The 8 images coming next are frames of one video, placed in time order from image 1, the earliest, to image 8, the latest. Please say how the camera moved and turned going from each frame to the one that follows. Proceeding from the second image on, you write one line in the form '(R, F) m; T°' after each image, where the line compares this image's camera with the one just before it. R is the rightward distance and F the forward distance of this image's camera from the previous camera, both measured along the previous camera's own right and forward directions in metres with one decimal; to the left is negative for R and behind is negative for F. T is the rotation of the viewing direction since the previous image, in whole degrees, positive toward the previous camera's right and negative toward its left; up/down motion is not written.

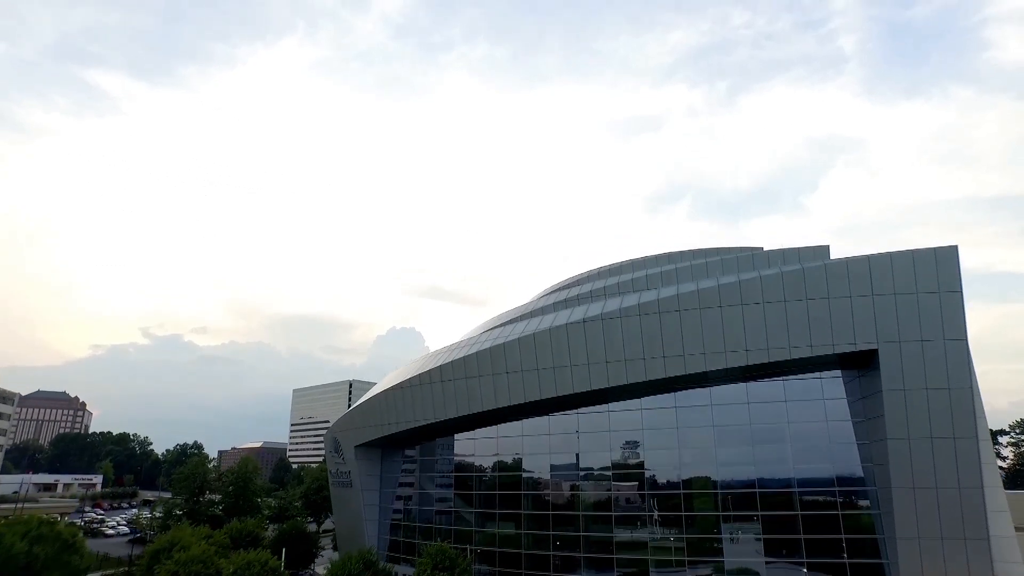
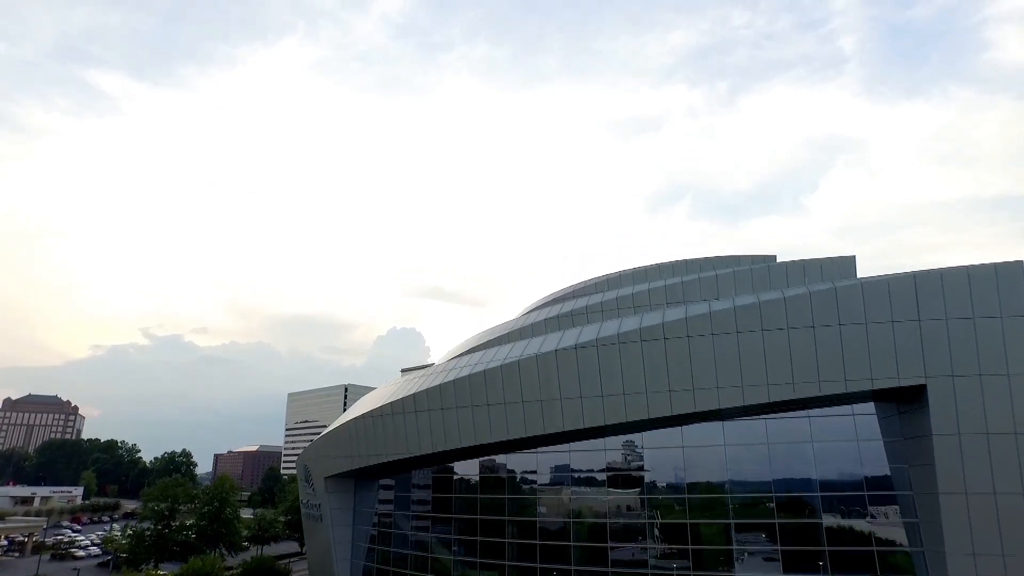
(+0.7, +3.6) m; 0°
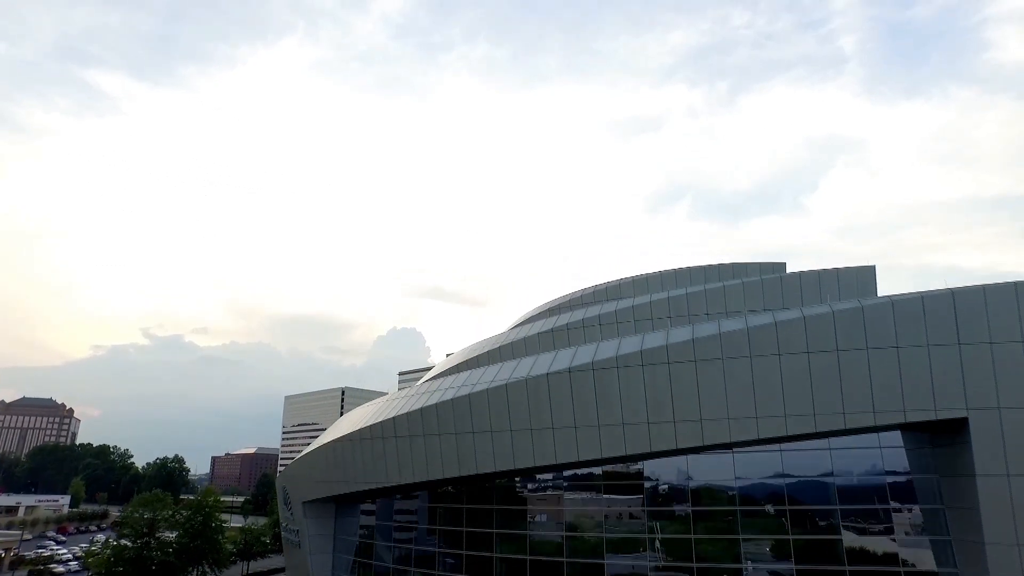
(+0.4, +2.3) m; 0°
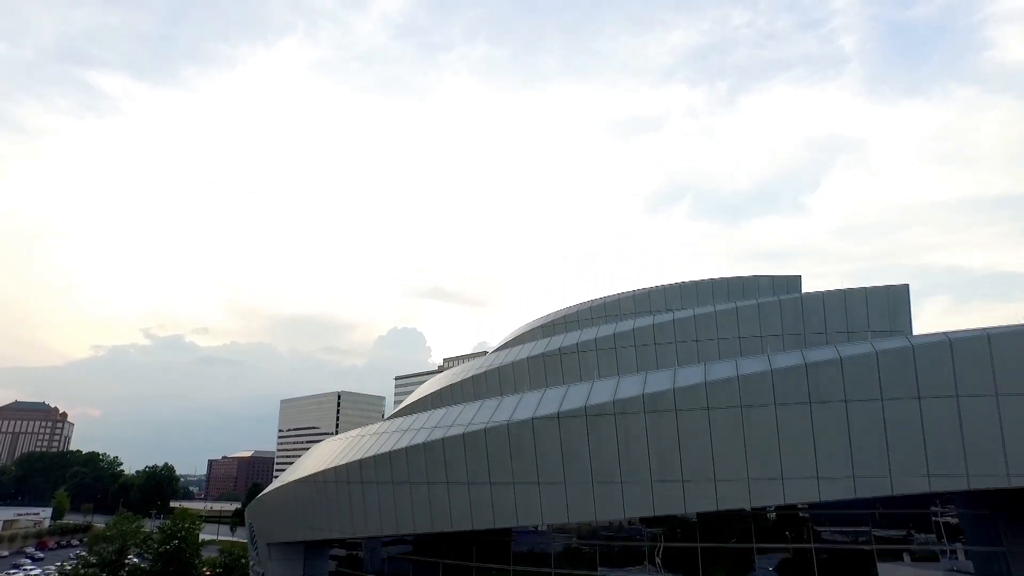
(+0.6, +3.1) m; 0°
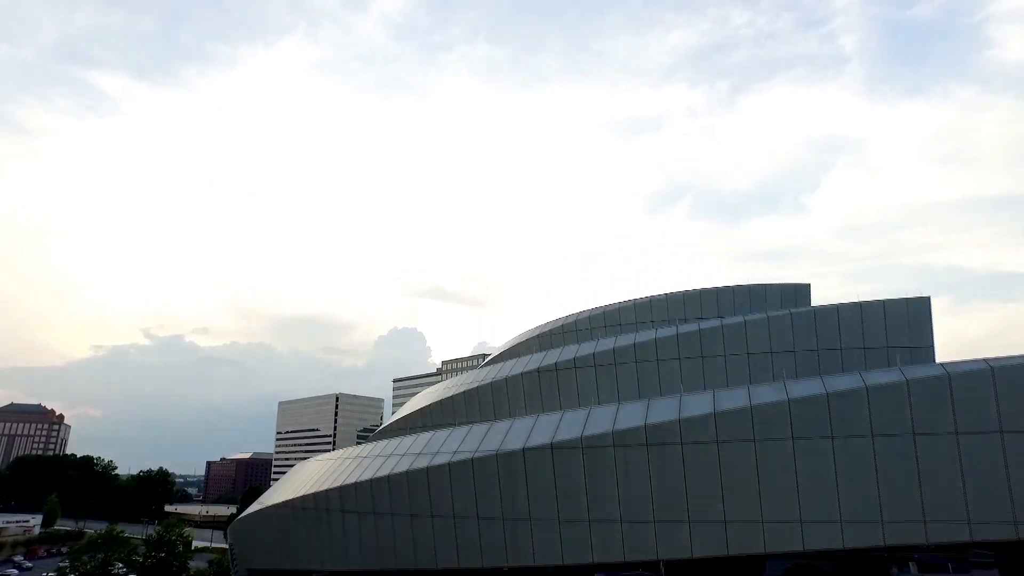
(+0.3, +1.6) m; 0°
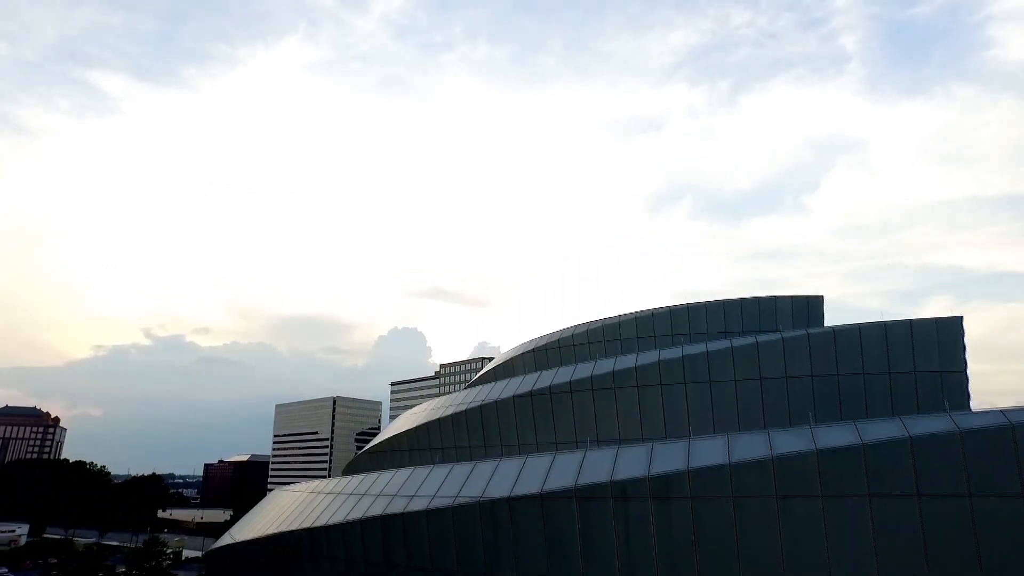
(+0.3, +2.0) m; 0°
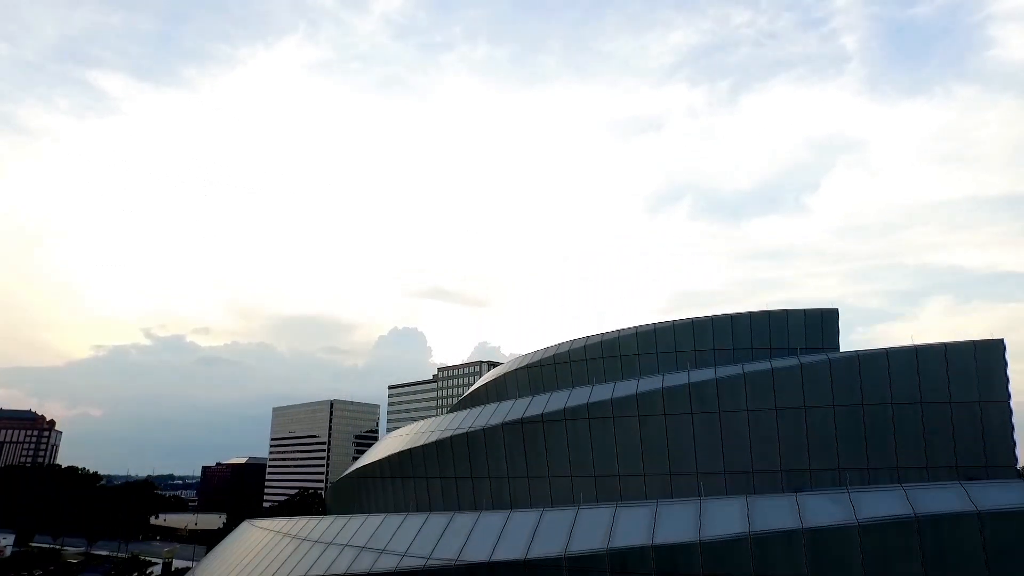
(+0.4, +2.1) m; 0°
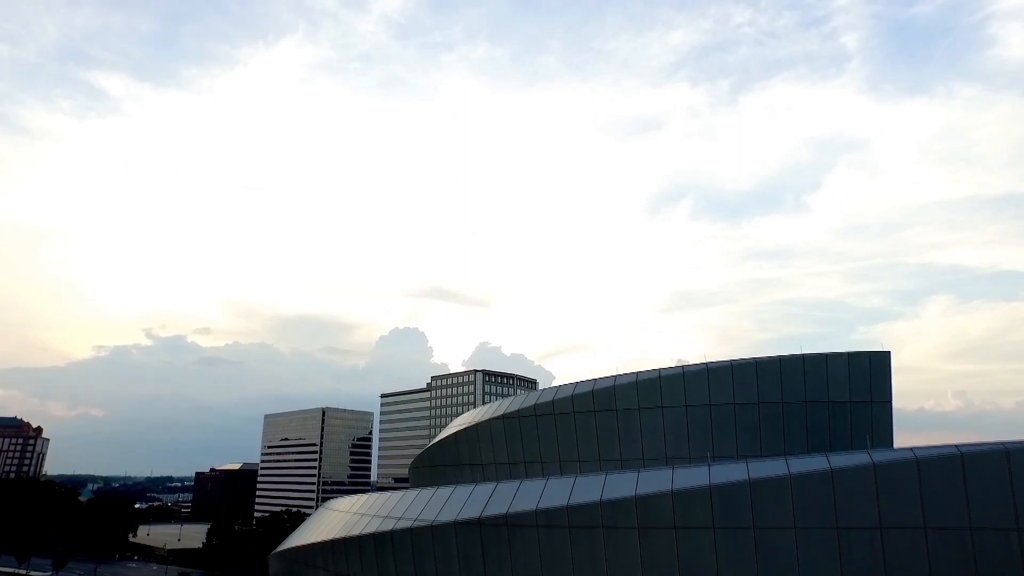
(+1.1, +5.7) m; 0°
